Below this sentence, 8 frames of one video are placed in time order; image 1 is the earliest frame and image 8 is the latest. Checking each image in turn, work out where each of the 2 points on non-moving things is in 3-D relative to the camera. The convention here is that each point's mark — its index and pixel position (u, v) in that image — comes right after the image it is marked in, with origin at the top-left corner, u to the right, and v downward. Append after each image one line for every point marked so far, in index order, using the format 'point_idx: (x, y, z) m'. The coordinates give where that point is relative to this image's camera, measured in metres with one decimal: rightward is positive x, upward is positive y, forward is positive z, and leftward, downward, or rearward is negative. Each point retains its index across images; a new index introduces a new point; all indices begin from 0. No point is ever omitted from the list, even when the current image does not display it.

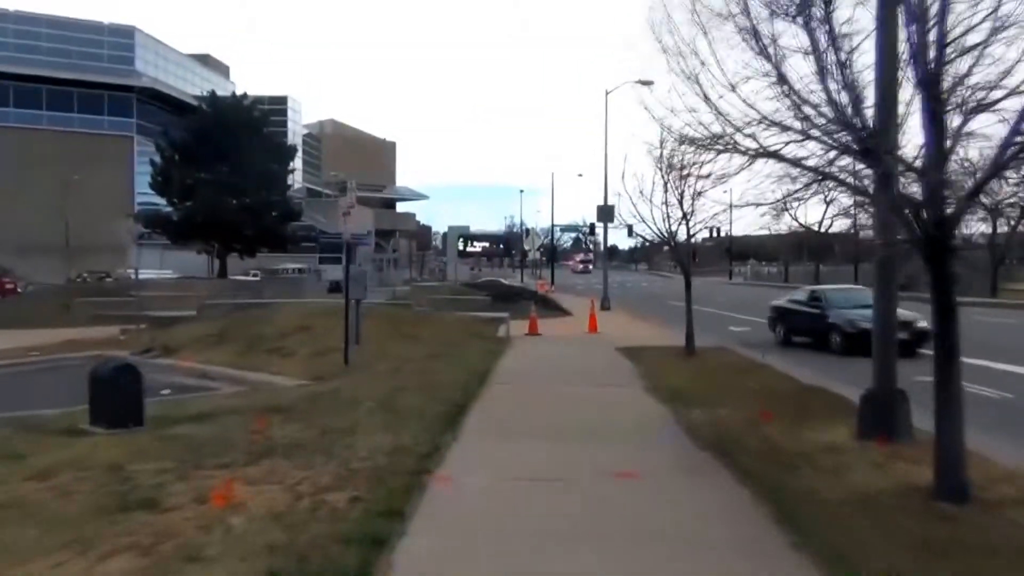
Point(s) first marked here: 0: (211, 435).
0: (-3.3, -1.6, +10.3) m
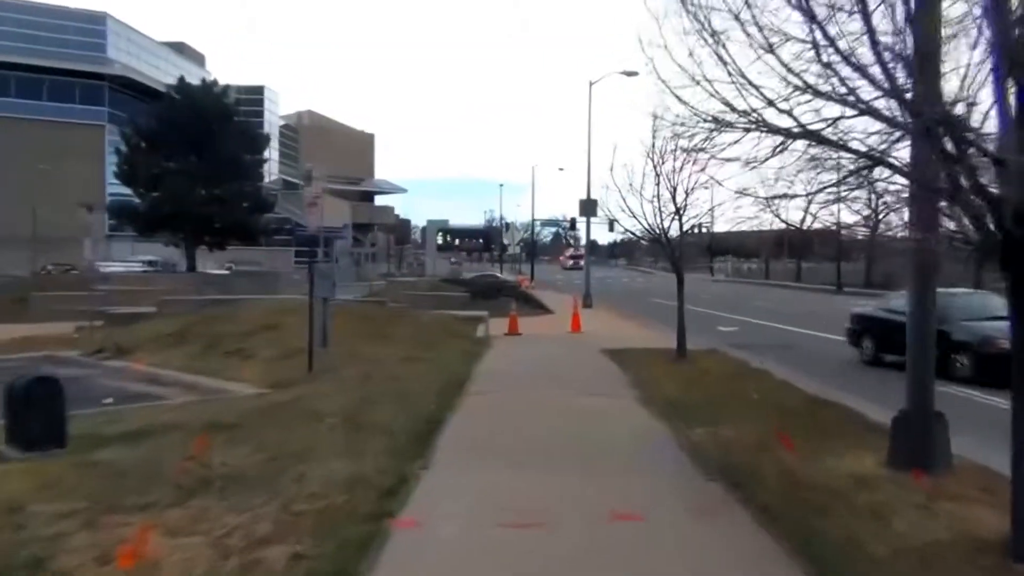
0: (-3.5, -1.6, +8.8) m
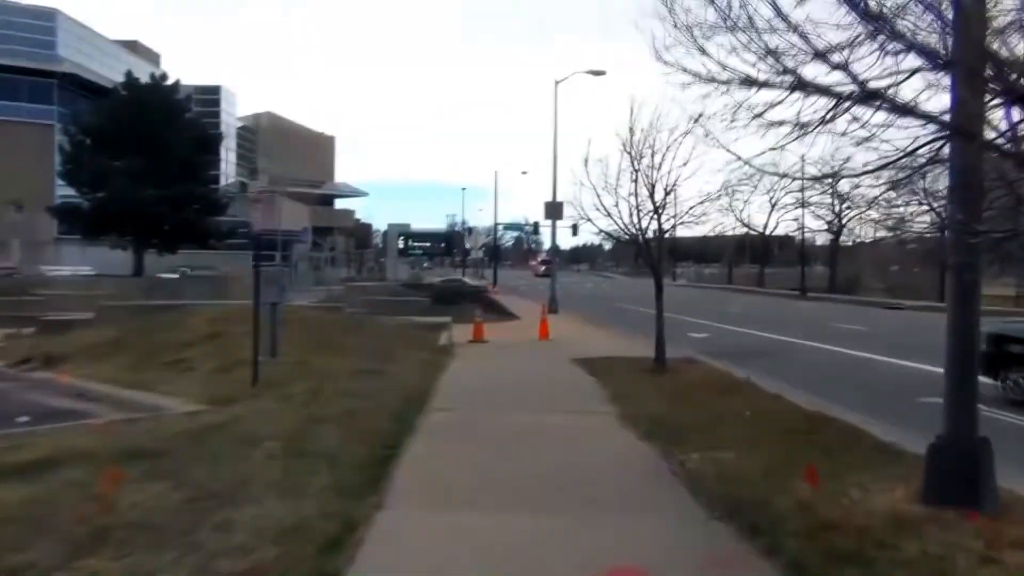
0: (-3.7, -1.6, +7.3) m
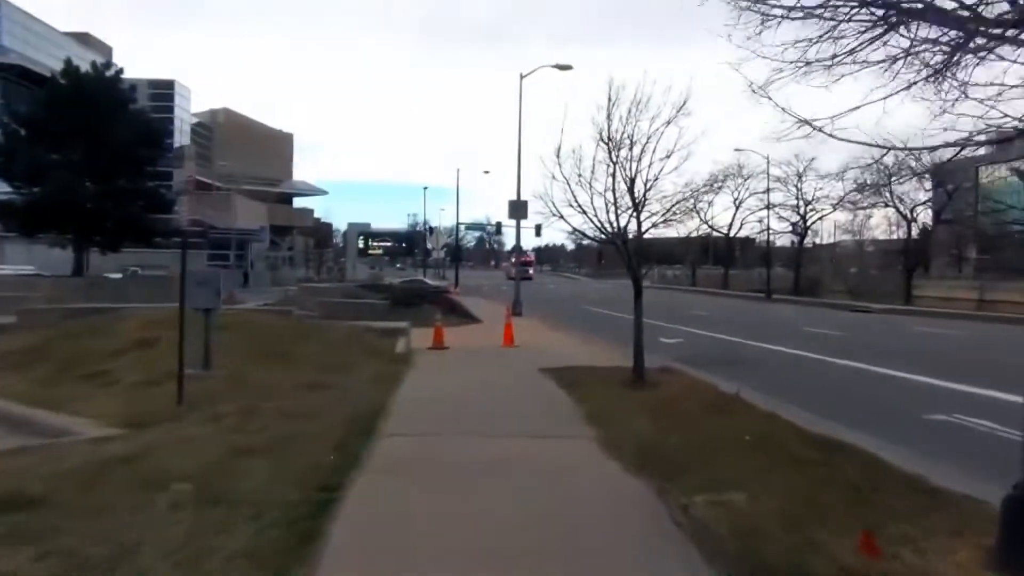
0: (-3.9, -1.7, +5.4) m
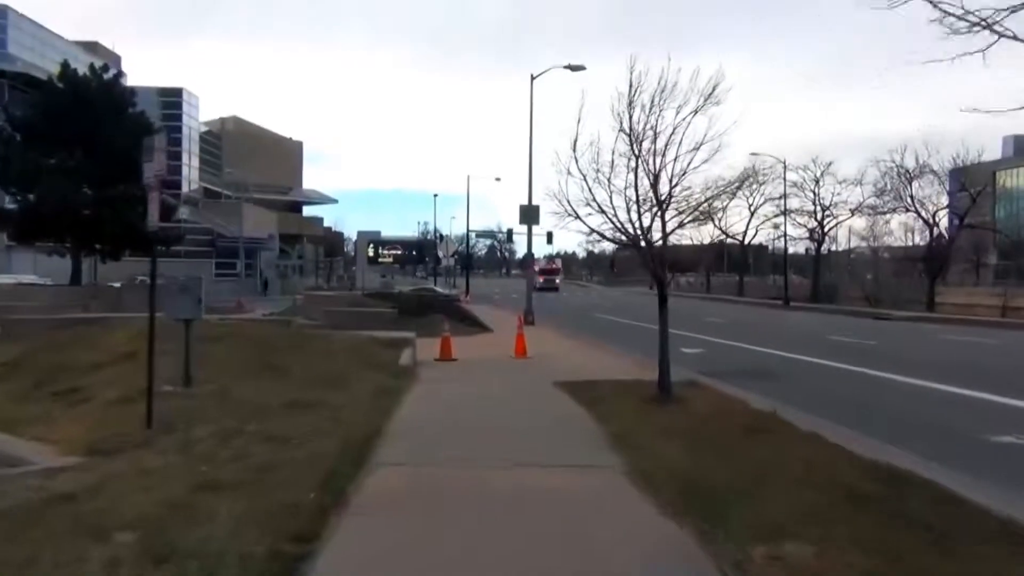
0: (-3.8, -1.7, +4.0) m
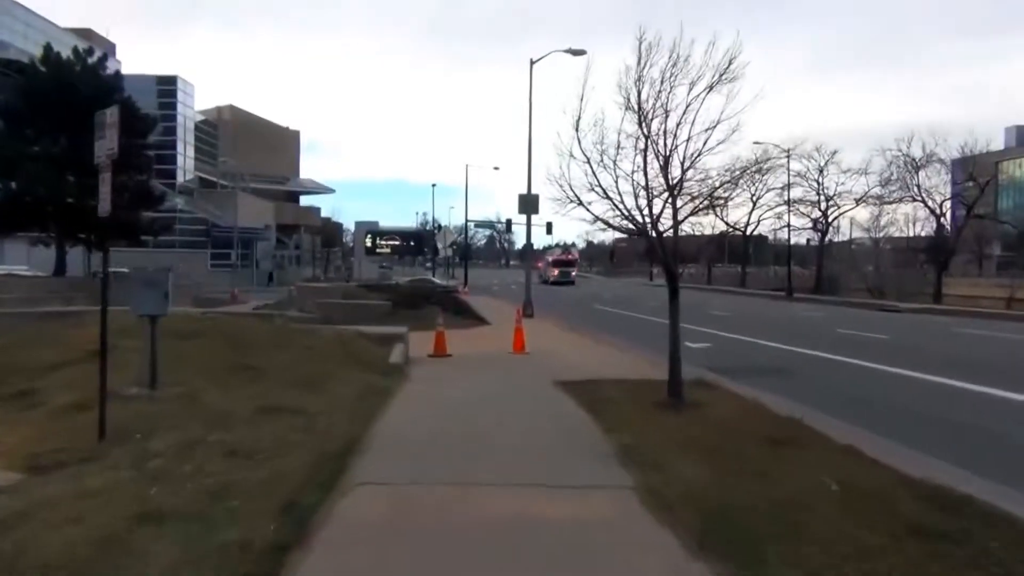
0: (-3.8, -1.7, +2.8) m
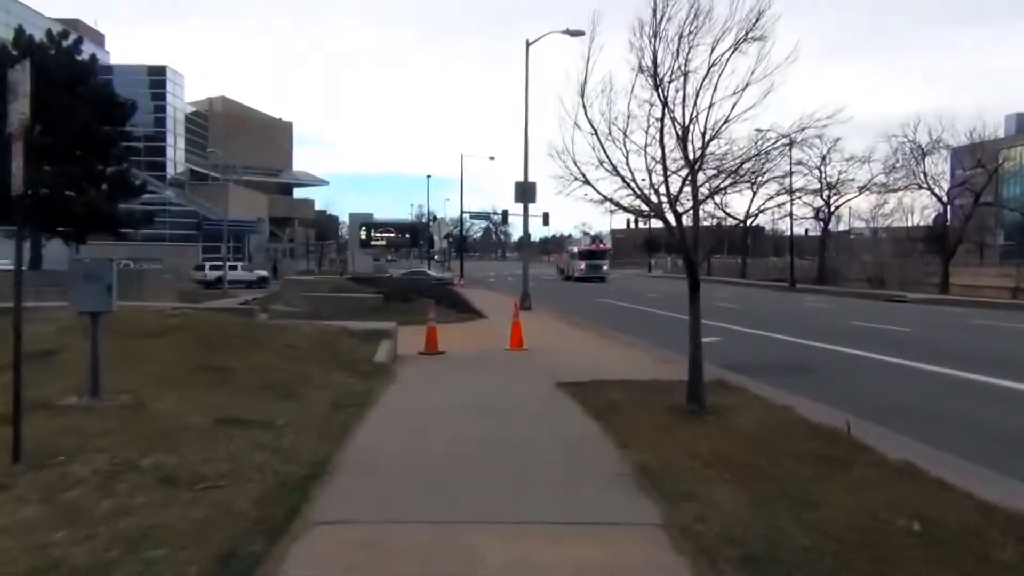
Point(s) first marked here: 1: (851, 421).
0: (-3.8, -1.7, +1.2) m
1: (+4.1, -1.6, +11.9) m
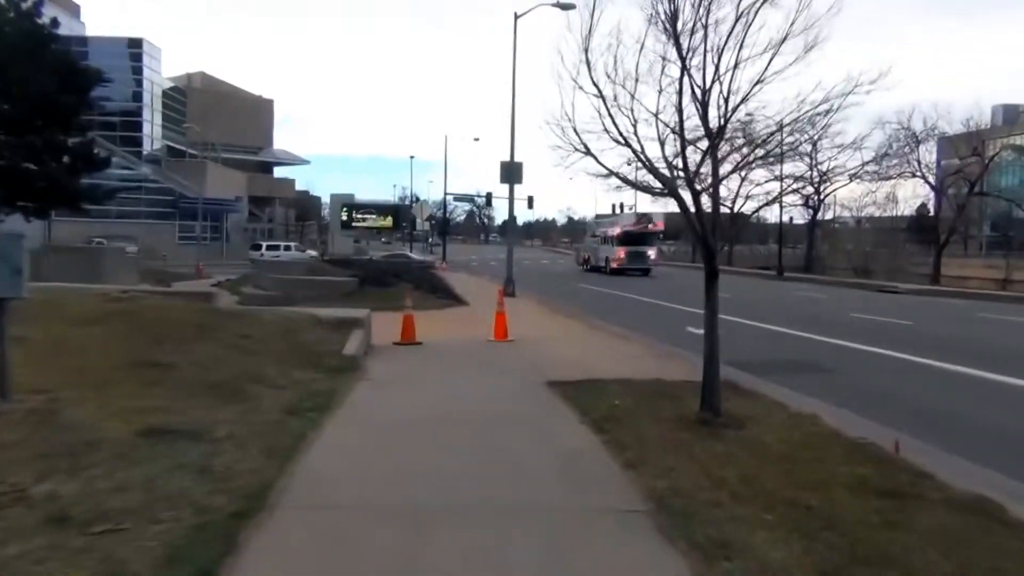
0: (-3.8, -1.7, -0.5) m
1: (+3.9, -1.5, +10.4) m
